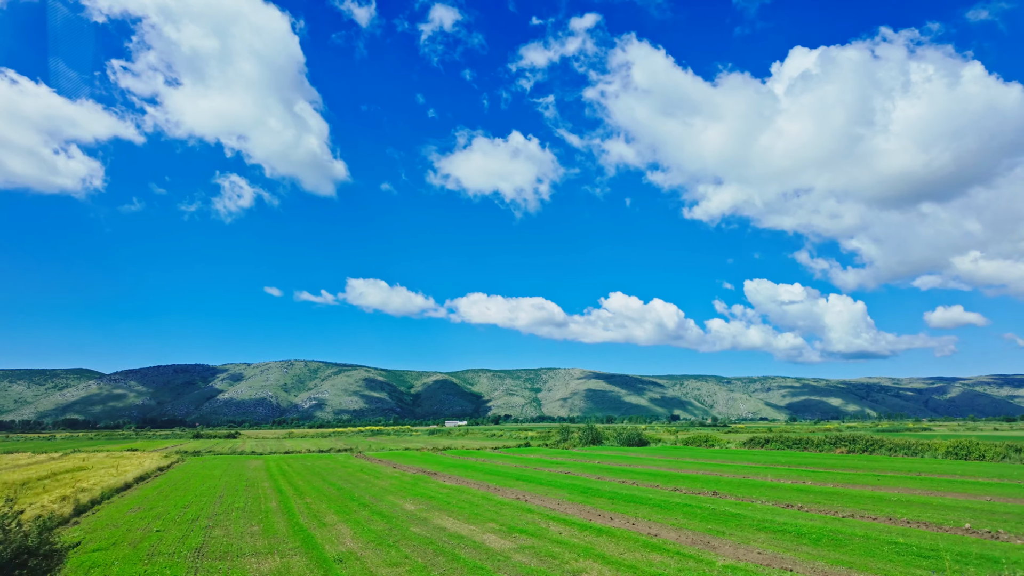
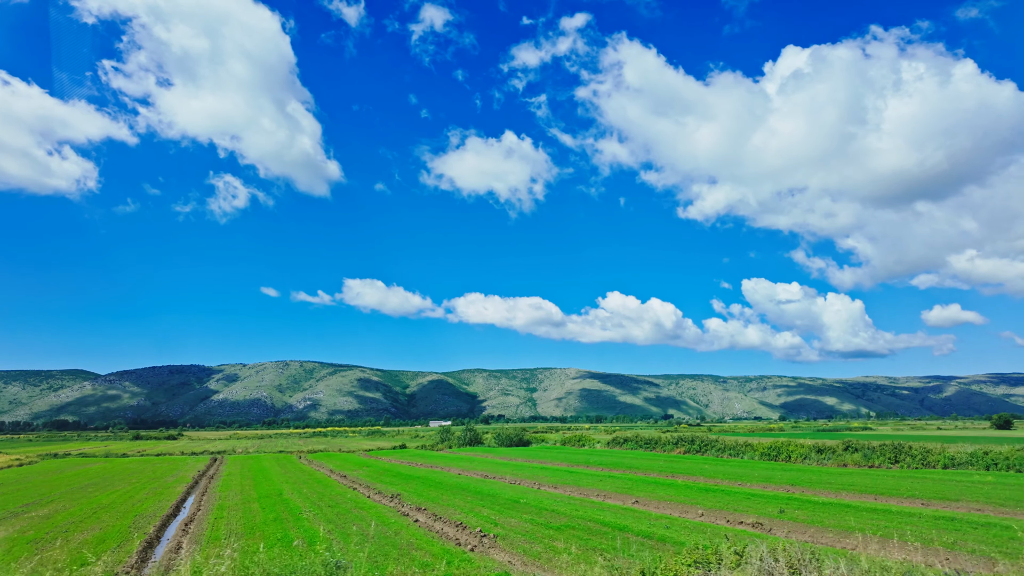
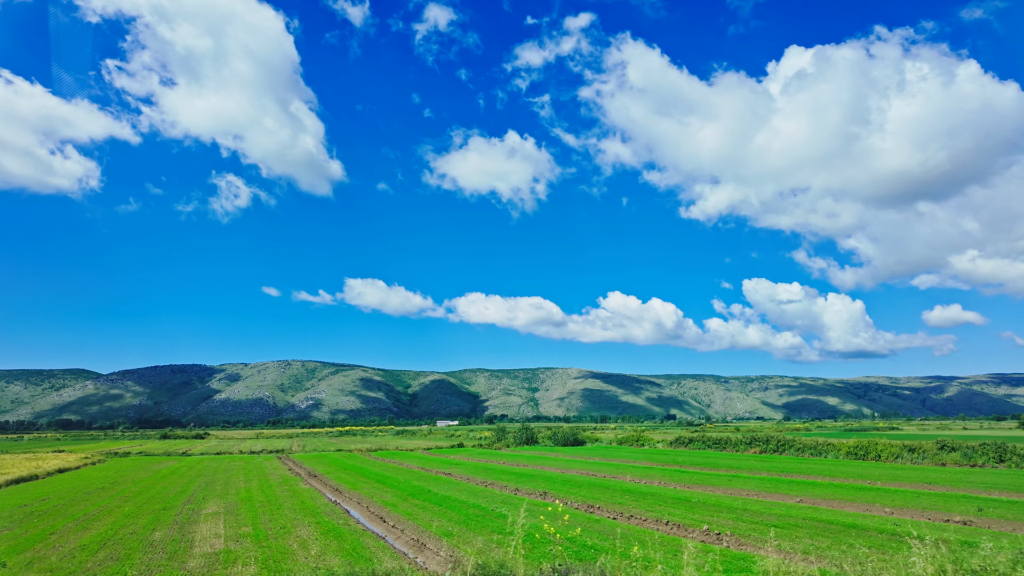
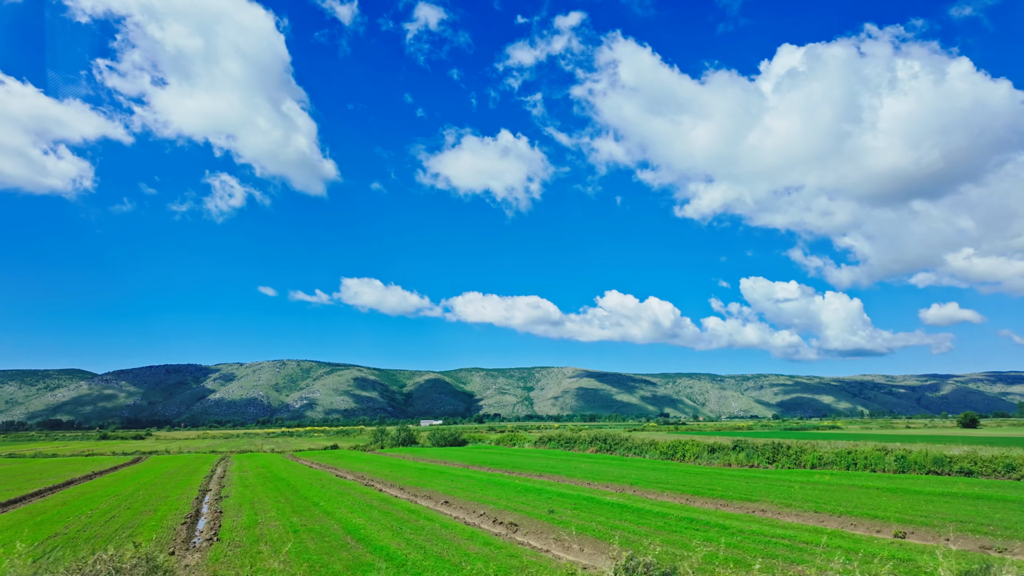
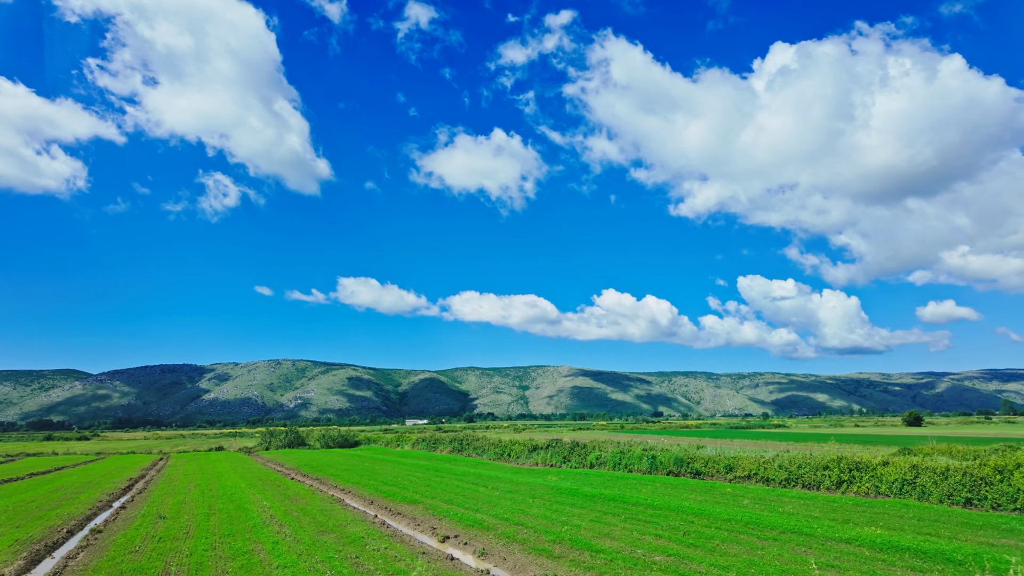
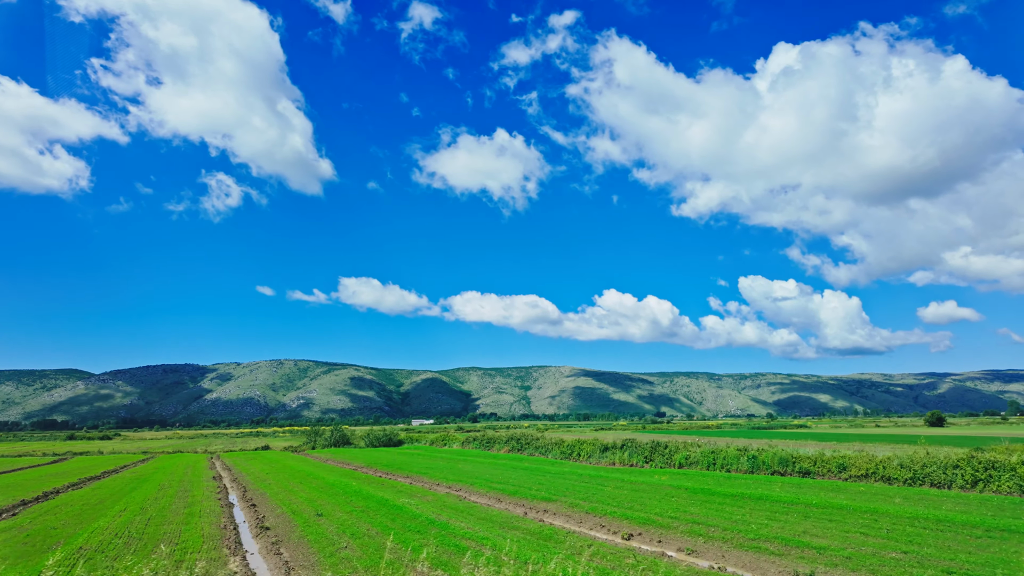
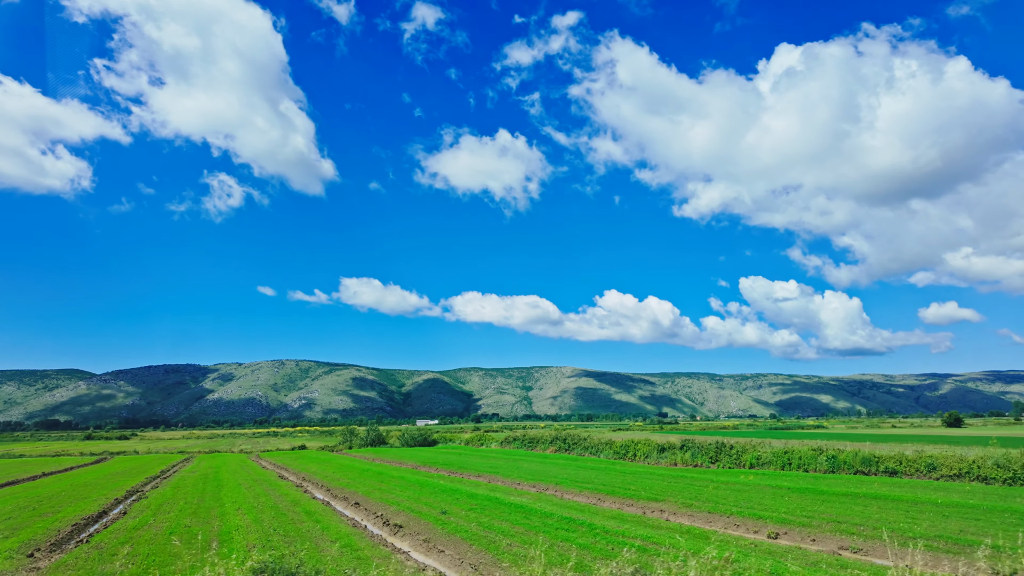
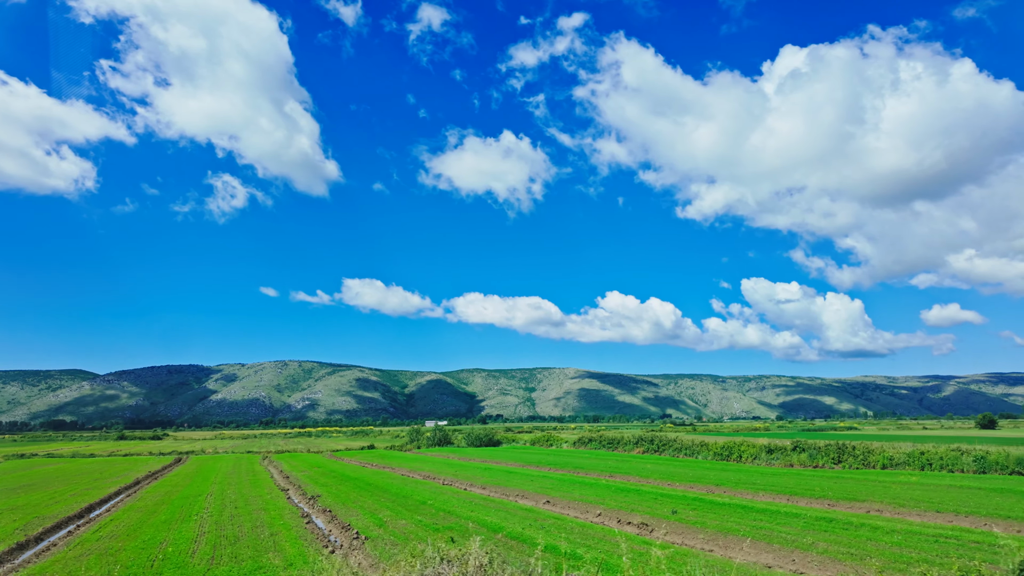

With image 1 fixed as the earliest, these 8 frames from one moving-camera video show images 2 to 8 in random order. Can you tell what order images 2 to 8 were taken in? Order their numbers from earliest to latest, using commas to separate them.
3, 2, 8, 4, 7, 6, 5
